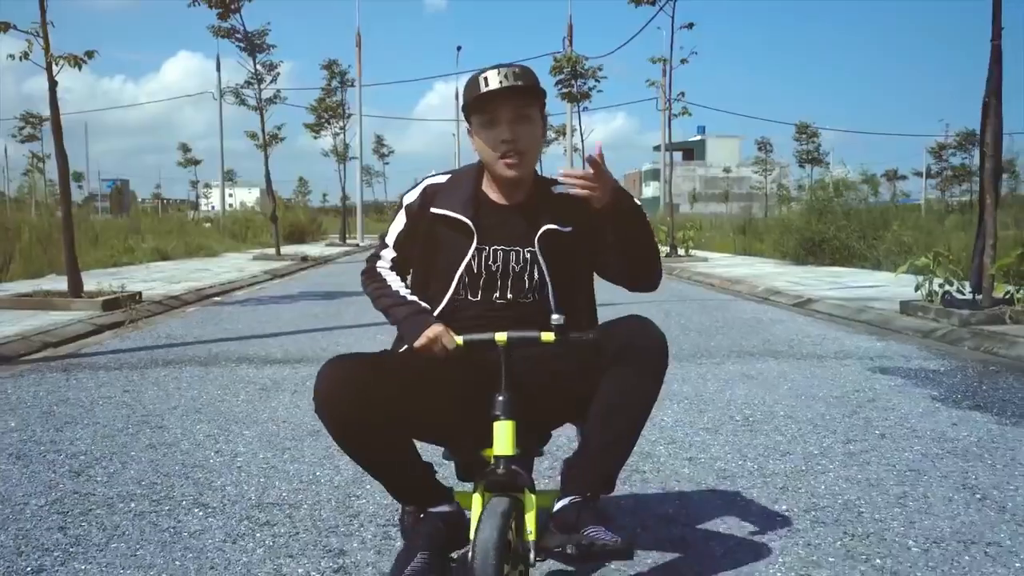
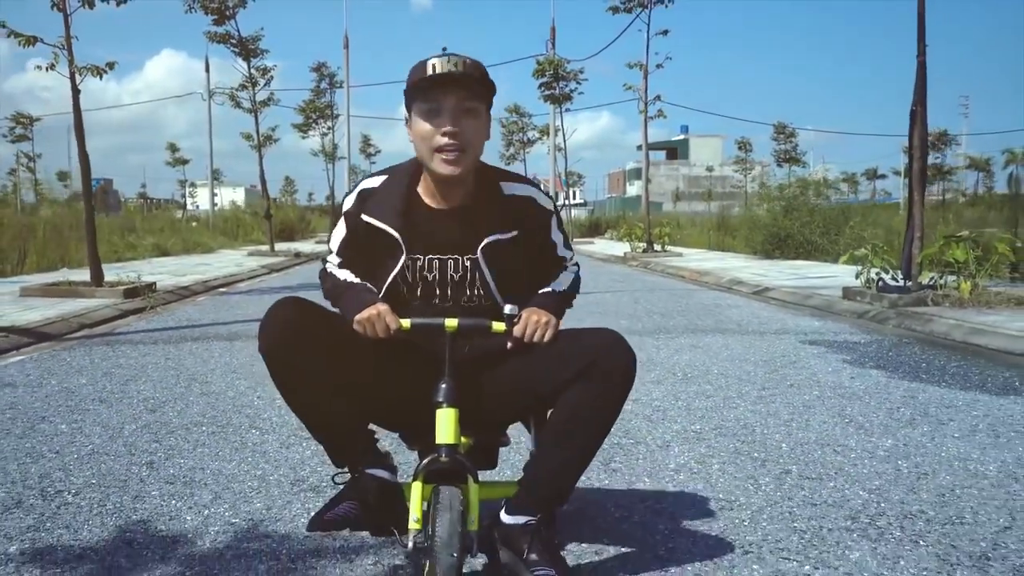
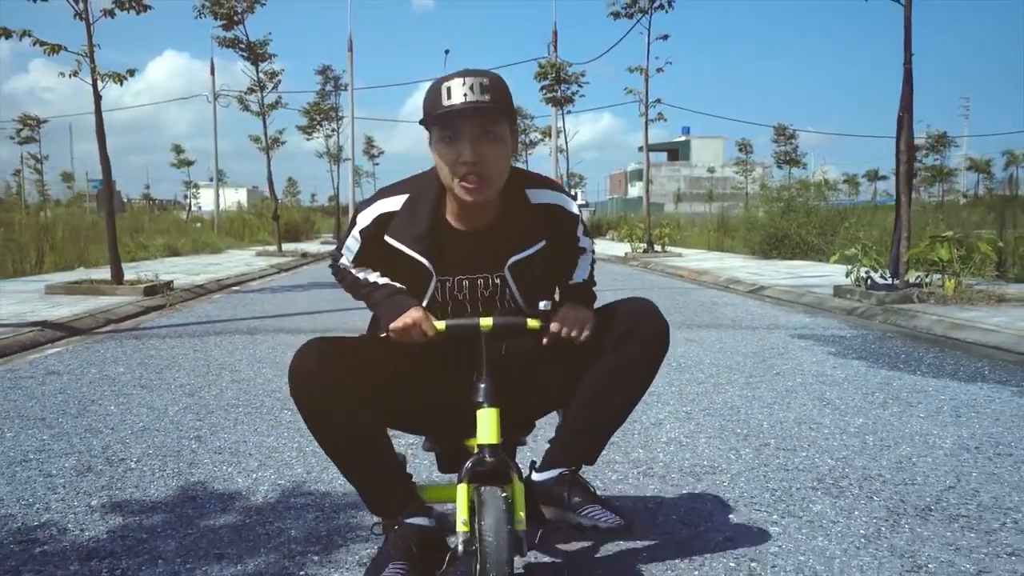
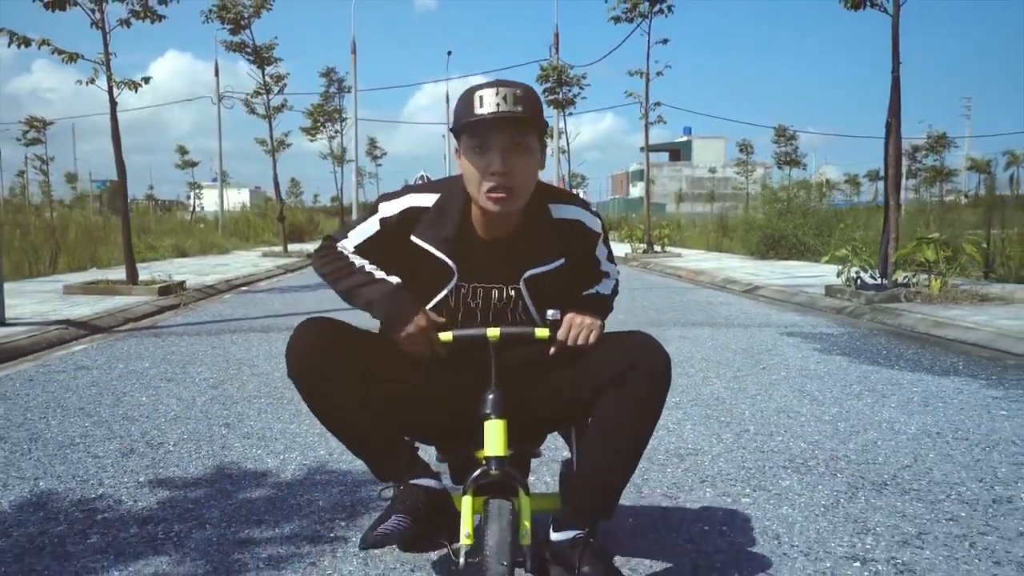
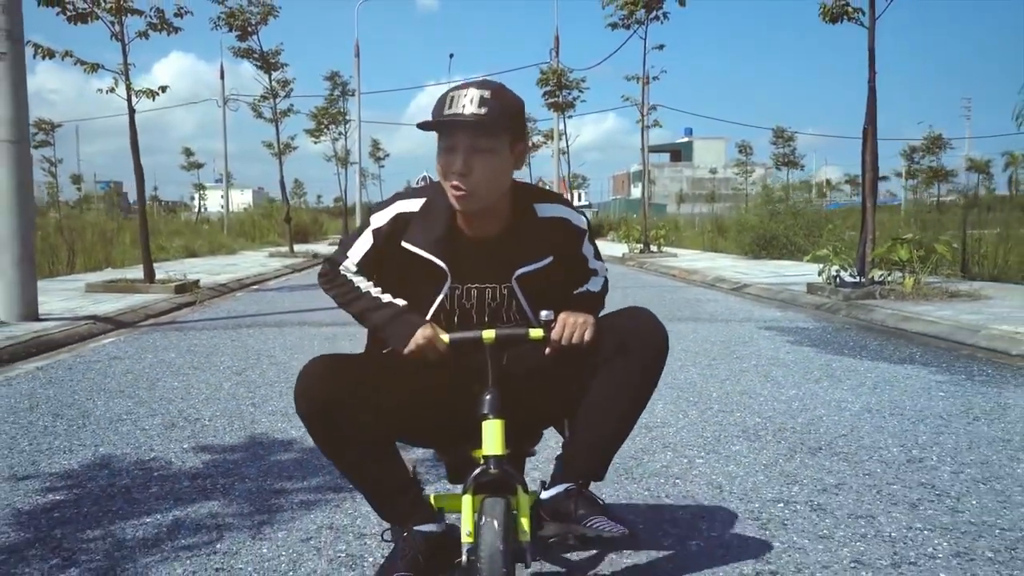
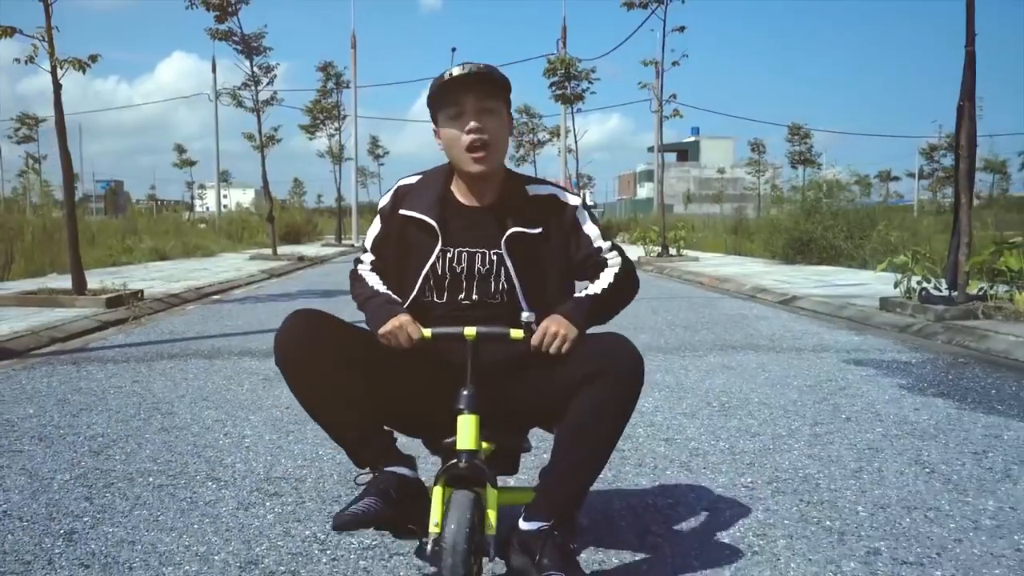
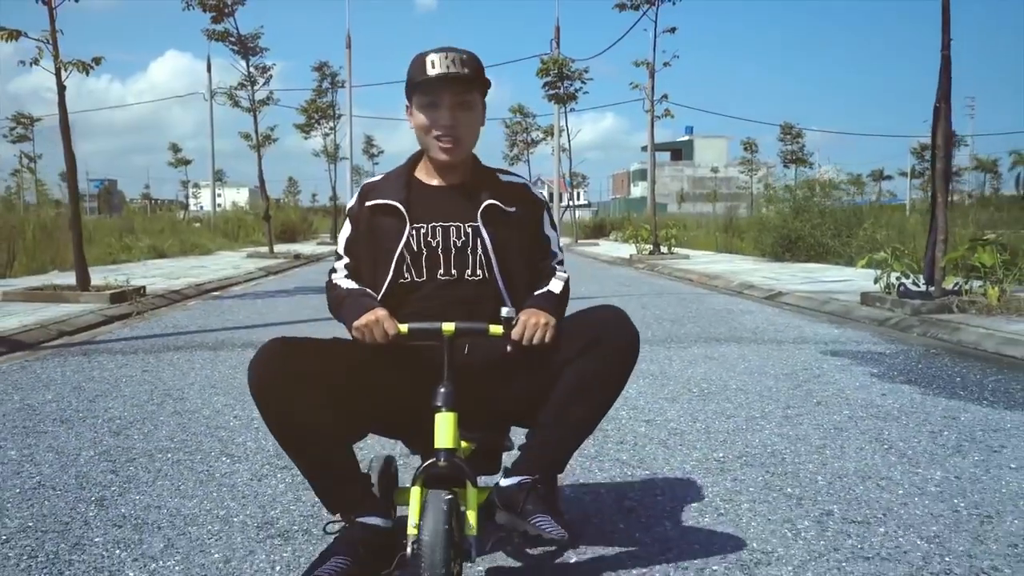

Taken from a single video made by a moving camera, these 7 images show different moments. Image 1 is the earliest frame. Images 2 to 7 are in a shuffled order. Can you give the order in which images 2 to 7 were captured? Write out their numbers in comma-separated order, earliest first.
6, 7, 2, 3, 4, 5
